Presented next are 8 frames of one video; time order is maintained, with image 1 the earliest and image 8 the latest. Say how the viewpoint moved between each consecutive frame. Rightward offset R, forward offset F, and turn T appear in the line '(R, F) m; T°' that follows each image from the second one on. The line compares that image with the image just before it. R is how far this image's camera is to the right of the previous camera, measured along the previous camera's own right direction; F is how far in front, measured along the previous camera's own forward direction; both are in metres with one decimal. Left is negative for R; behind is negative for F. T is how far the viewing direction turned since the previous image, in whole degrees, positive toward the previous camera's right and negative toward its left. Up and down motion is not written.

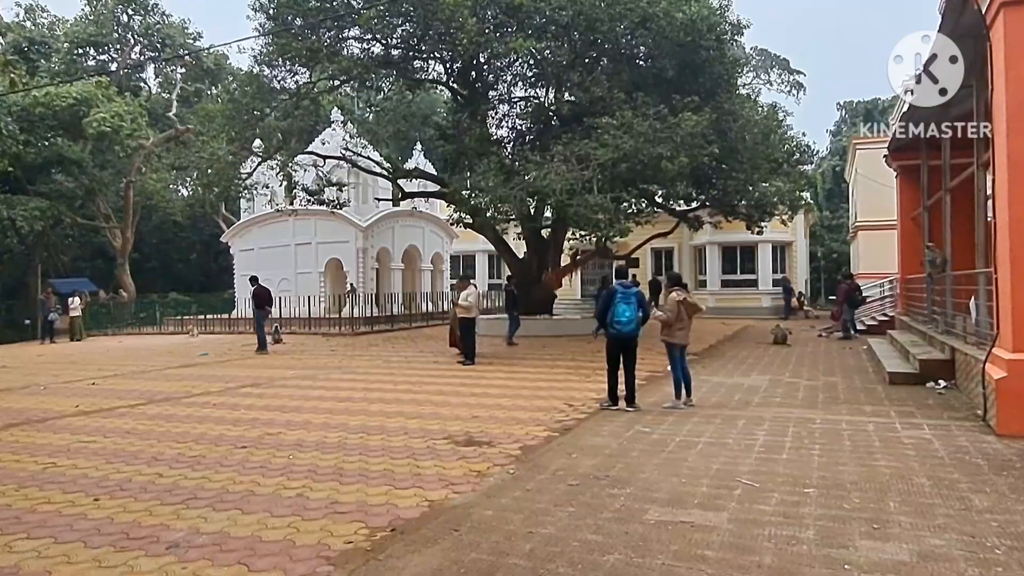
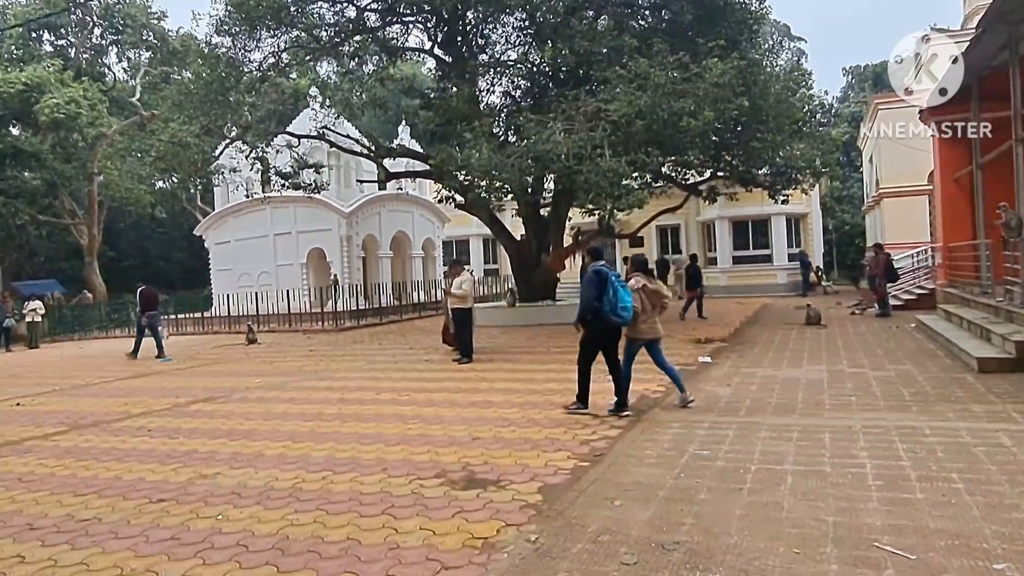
(-0.1, +2.0) m; 0°
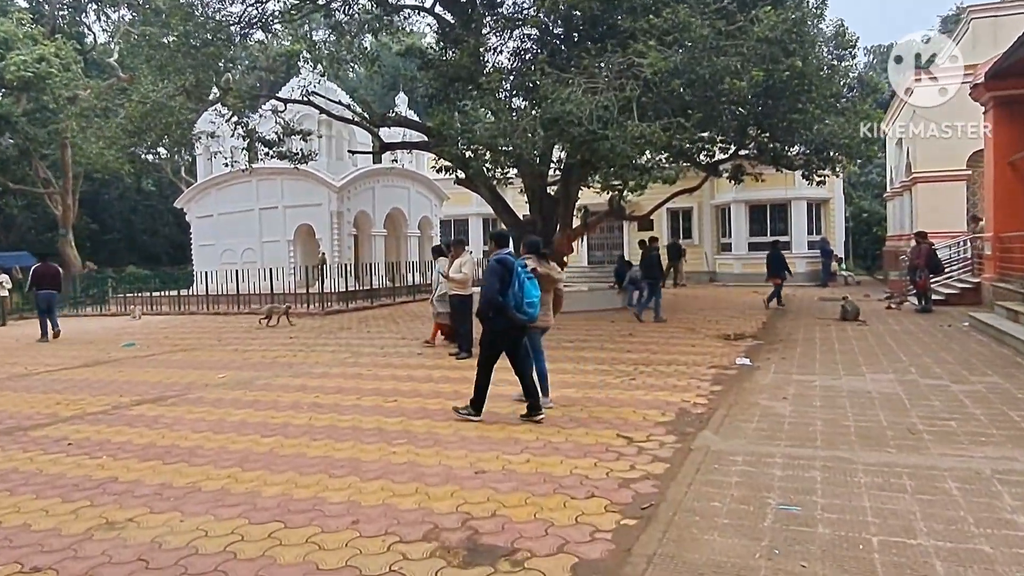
(-0.2, +1.7) m; 0°
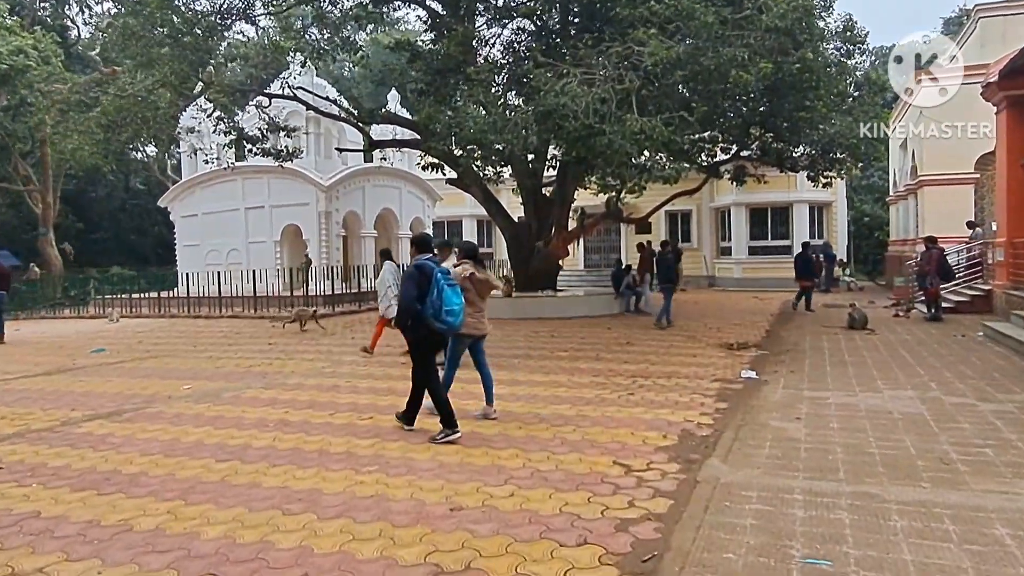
(+0.1, +0.7) m; 0°
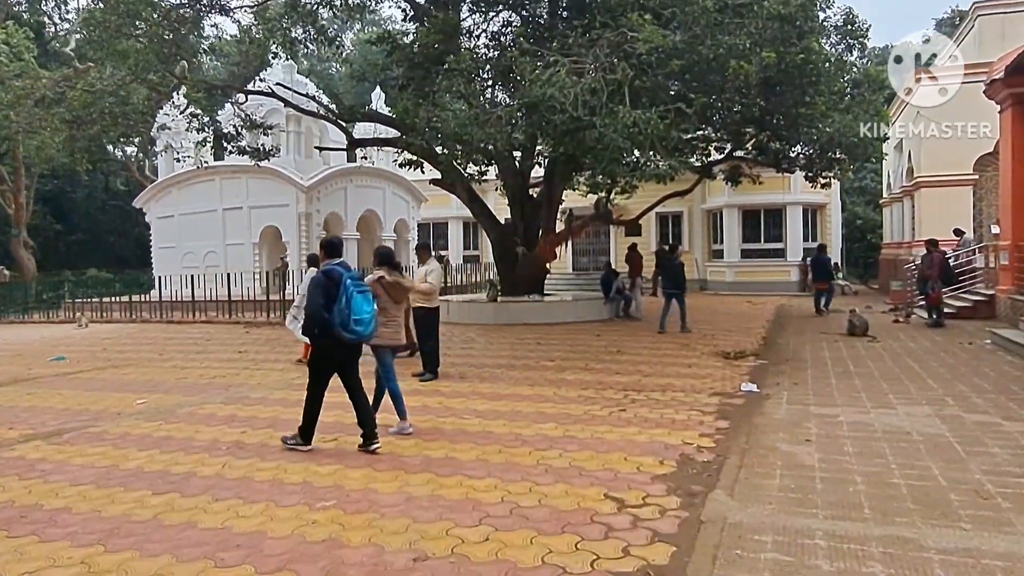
(+0.1, +0.7) m; +1°
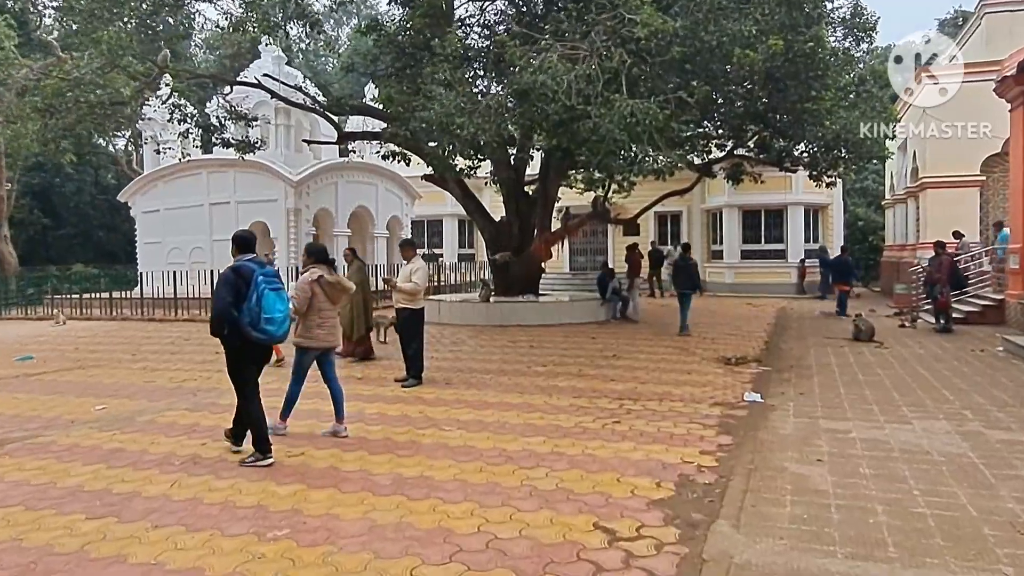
(+0.1, +0.6) m; 0°
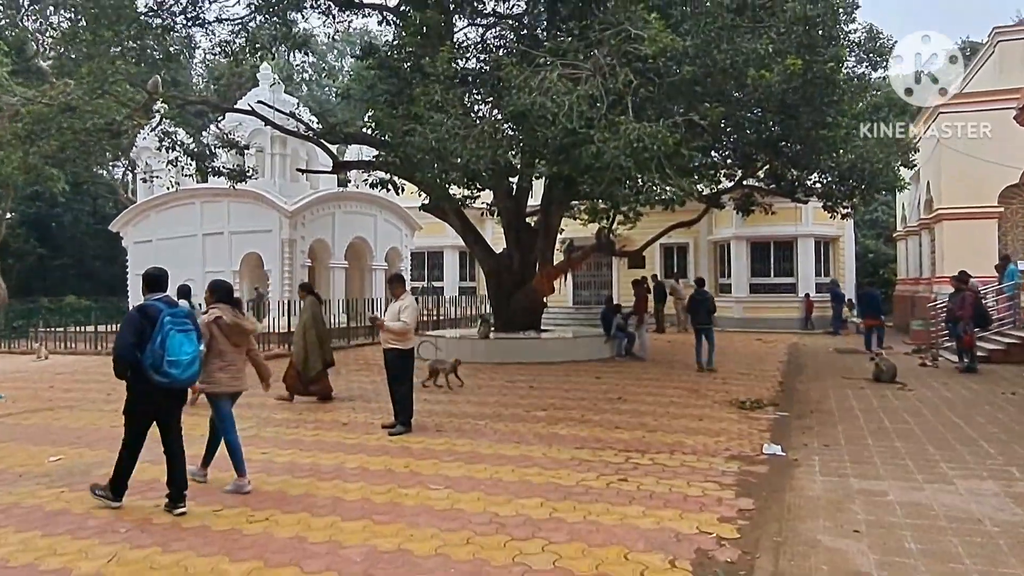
(+0.1, +0.7) m; 0°
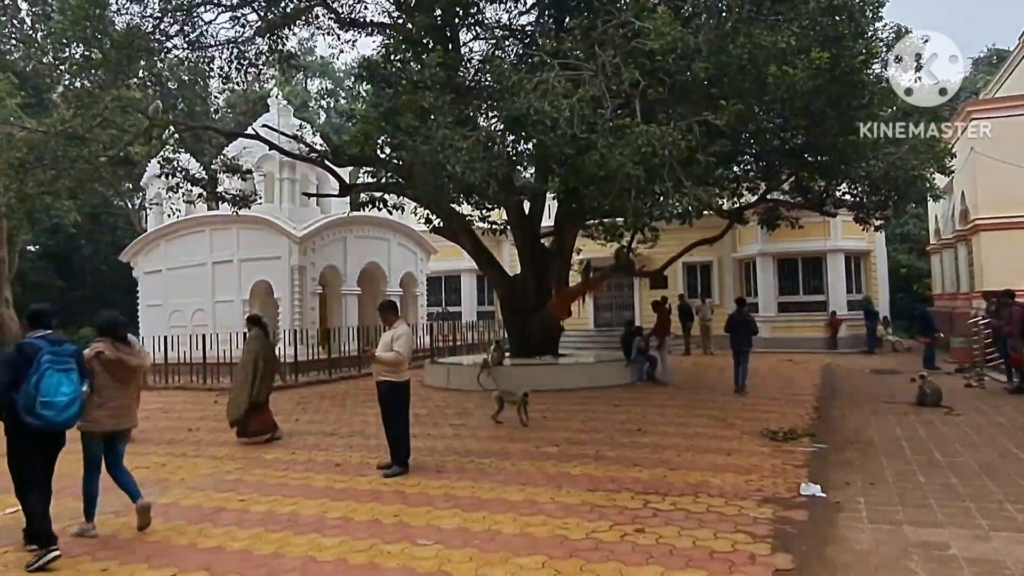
(+0.2, +0.7) m; -2°
